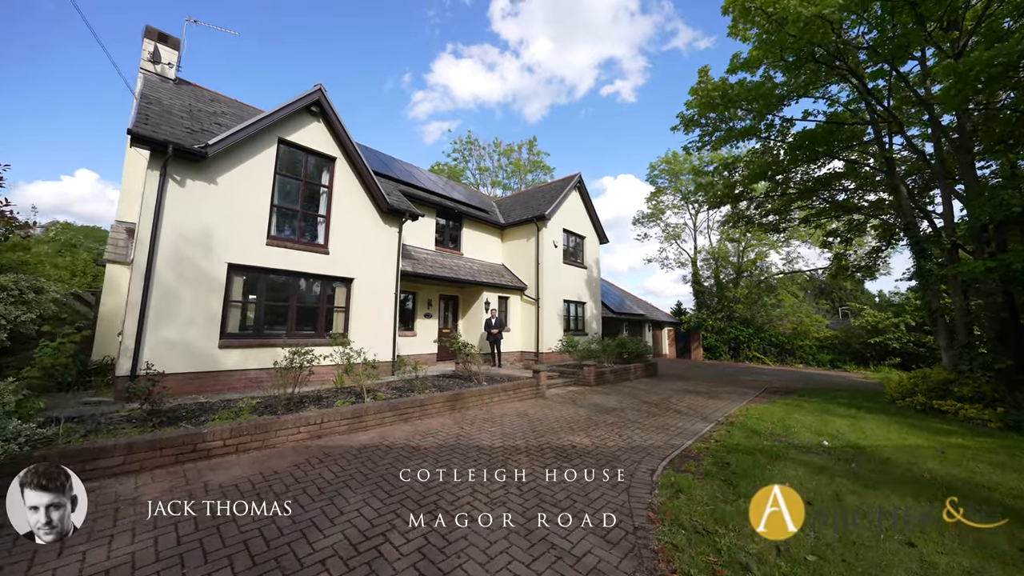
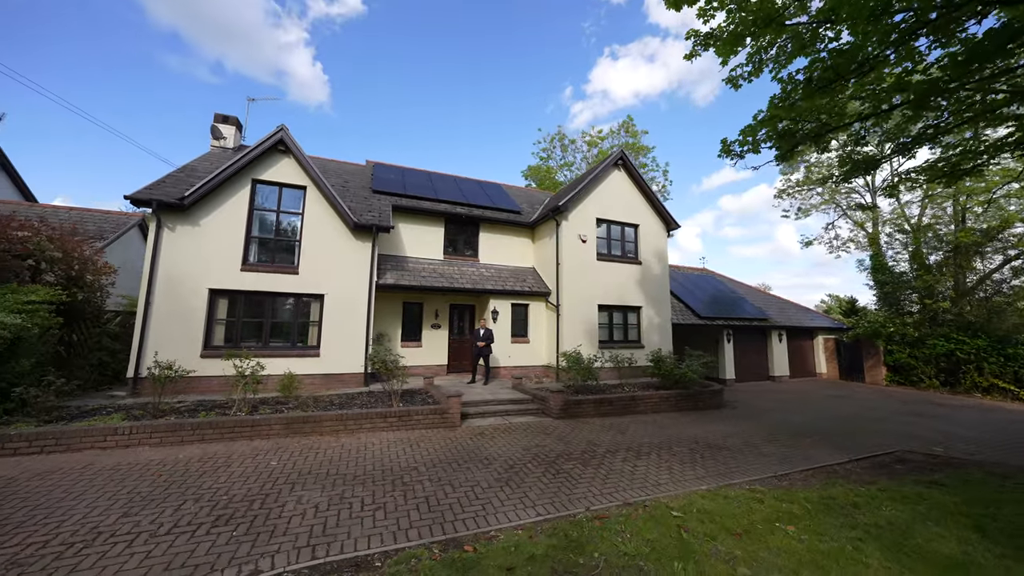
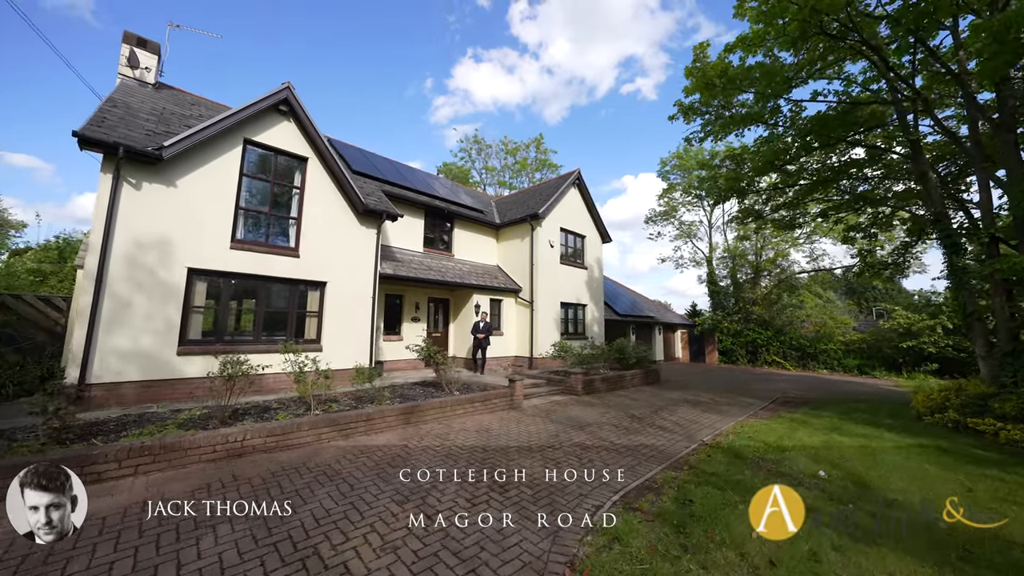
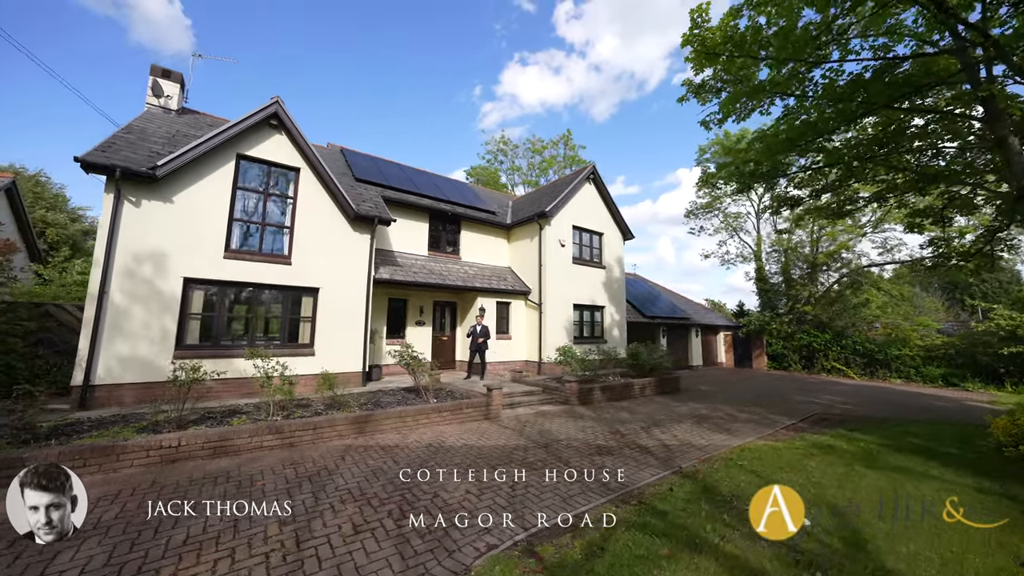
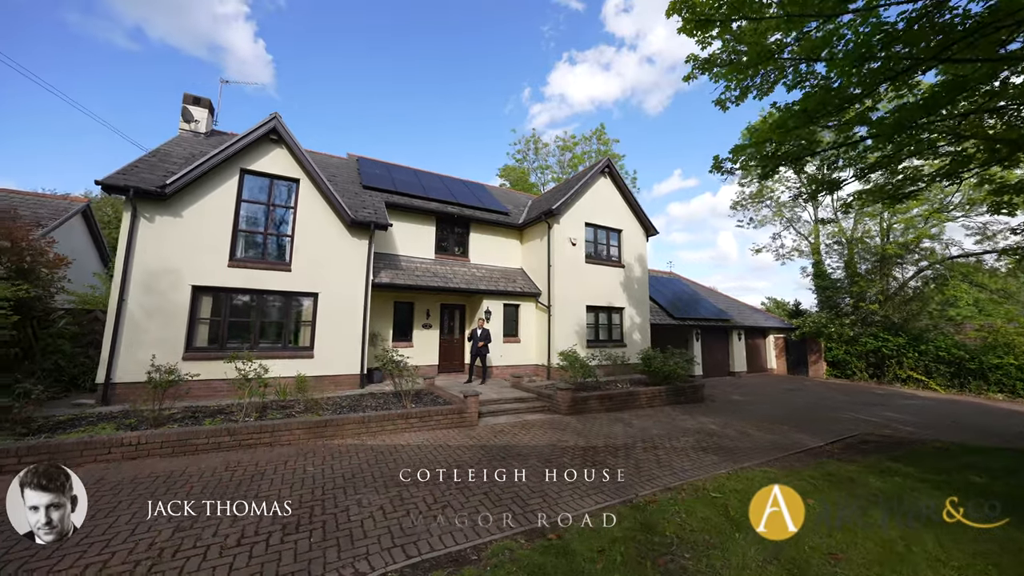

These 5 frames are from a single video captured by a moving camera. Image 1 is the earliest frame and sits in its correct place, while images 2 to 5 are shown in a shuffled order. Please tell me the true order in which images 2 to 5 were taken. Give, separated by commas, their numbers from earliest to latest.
3, 4, 5, 2
